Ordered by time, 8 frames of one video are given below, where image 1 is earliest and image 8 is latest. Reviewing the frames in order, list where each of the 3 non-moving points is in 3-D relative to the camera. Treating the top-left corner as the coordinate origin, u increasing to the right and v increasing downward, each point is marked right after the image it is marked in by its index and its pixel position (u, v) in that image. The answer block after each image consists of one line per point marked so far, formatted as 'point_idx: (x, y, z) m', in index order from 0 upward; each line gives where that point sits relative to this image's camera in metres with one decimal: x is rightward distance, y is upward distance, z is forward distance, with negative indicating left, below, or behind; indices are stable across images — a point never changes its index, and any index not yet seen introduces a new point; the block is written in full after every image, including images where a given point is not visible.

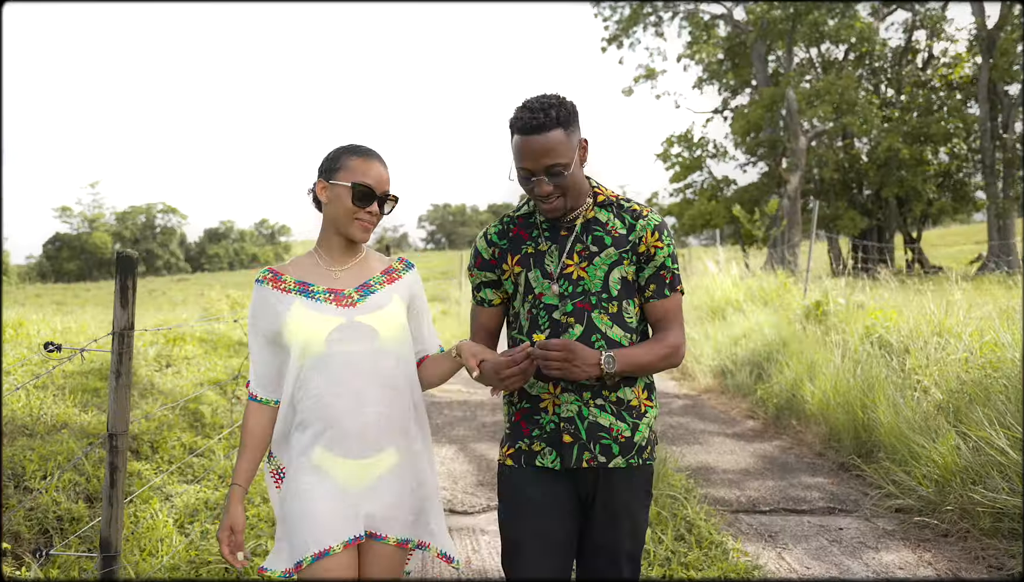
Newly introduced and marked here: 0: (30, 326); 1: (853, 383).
0: (-5.6, -0.4, +7.9) m
1: (+2.7, -0.7, +5.3) m
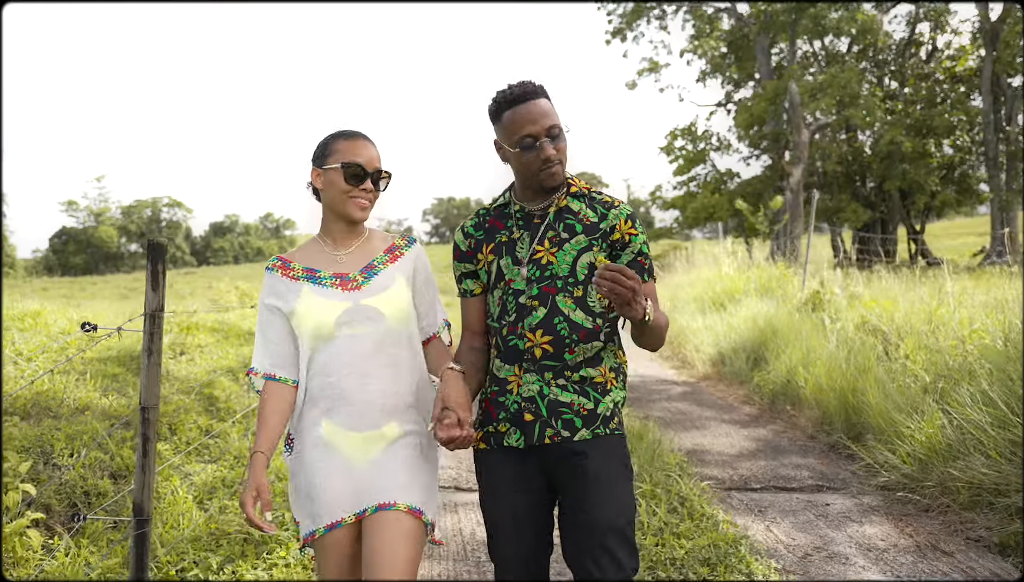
0: (-5.6, -0.3, +8.1) m
1: (+2.7, -0.6, +5.5) m
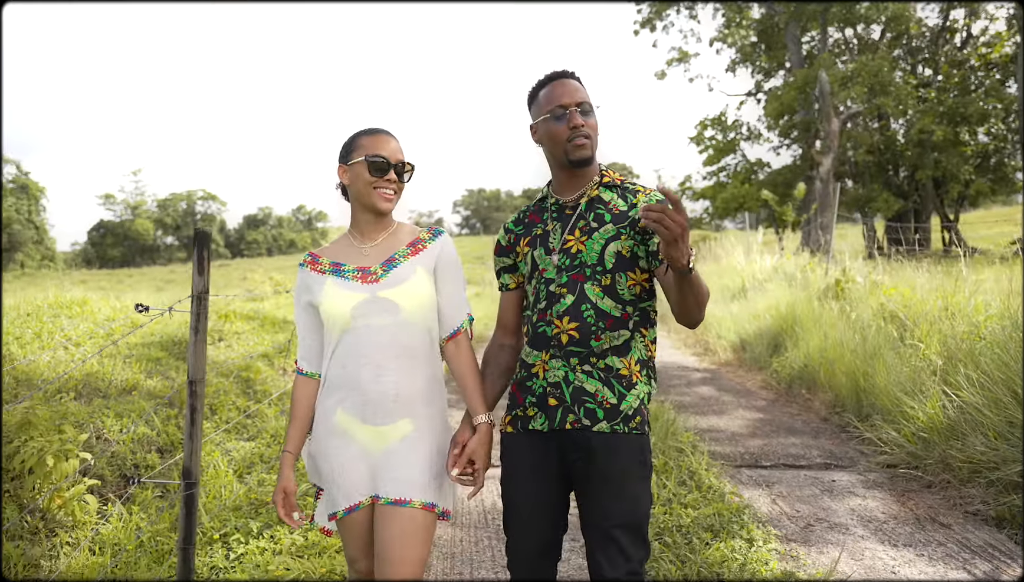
0: (-5.3, -0.2, +8.6) m
1: (+2.9, -0.5, +5.6) m
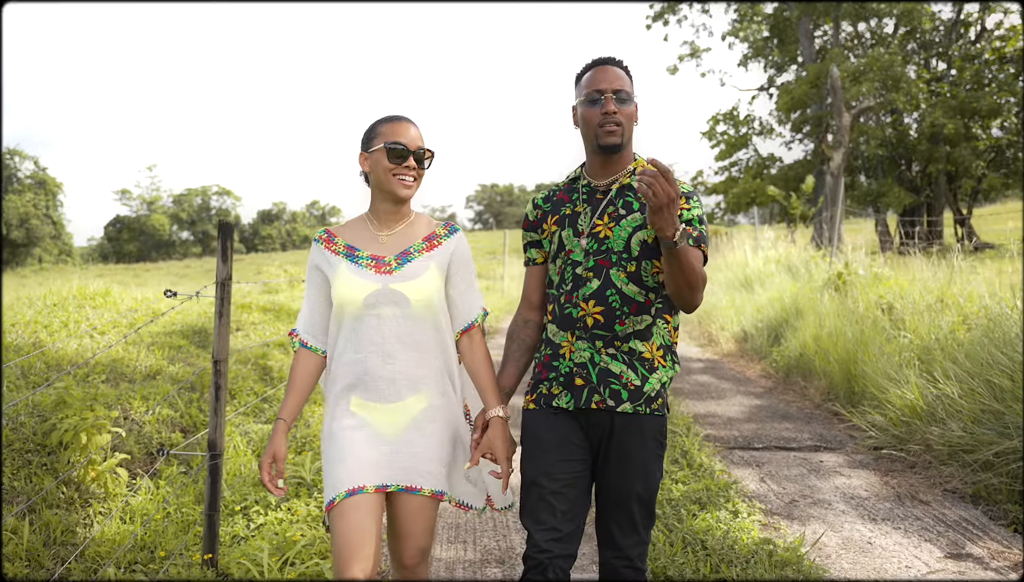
0: (-5.2, -0.1, +8.9) m
1: (+2.9, -0.4, +5.8) m
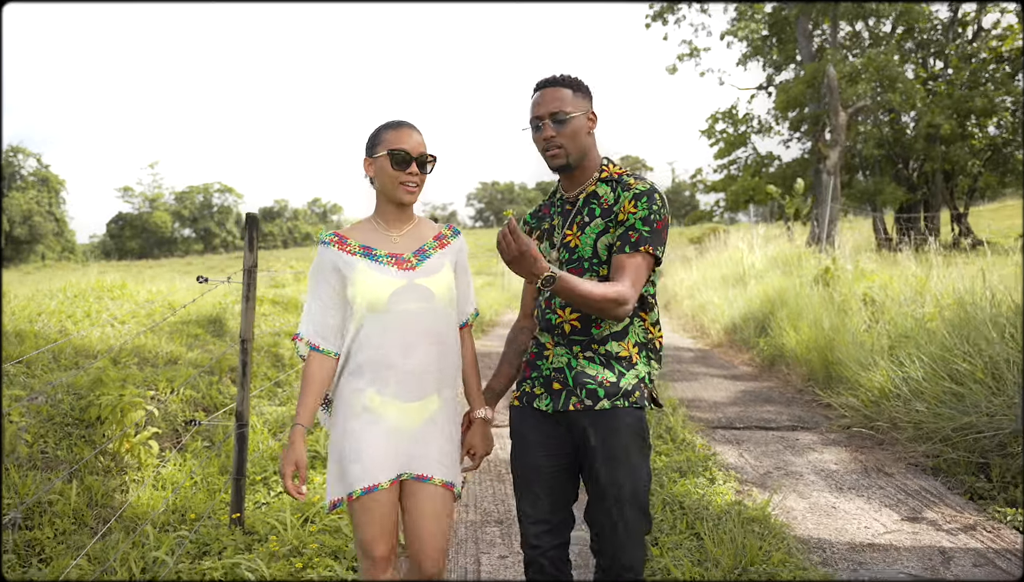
0: (-5.2, 0.0, +9.3) m
1: (+2.9, -0.4, +6.2) m
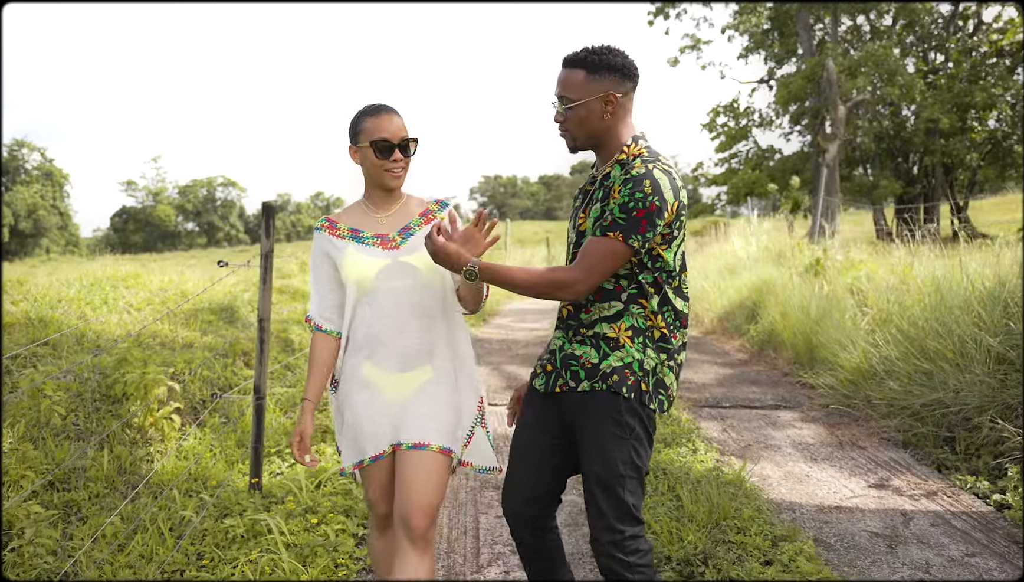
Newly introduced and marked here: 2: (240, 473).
0: (-5.2, +0.2, +9.6) m
1: (+2.9, -0.3, +6.5) m
2: (-1.7, -1.2, +4.3) m
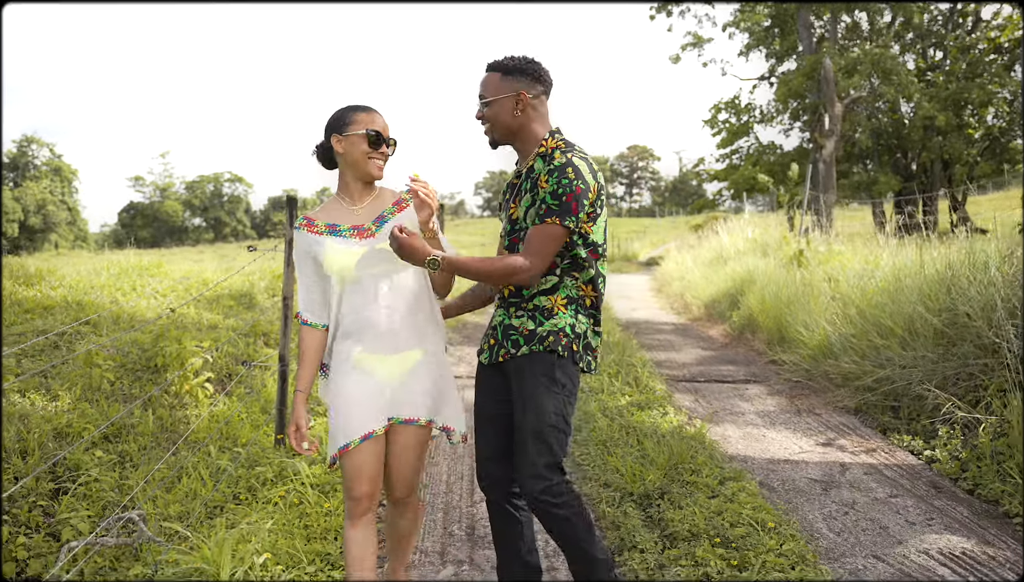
0: (-5.2, +0.3, +10.2) m
1: (+2.8, -0.1, +7.0) m
2: (-1.8, -1.0, +4.9) m
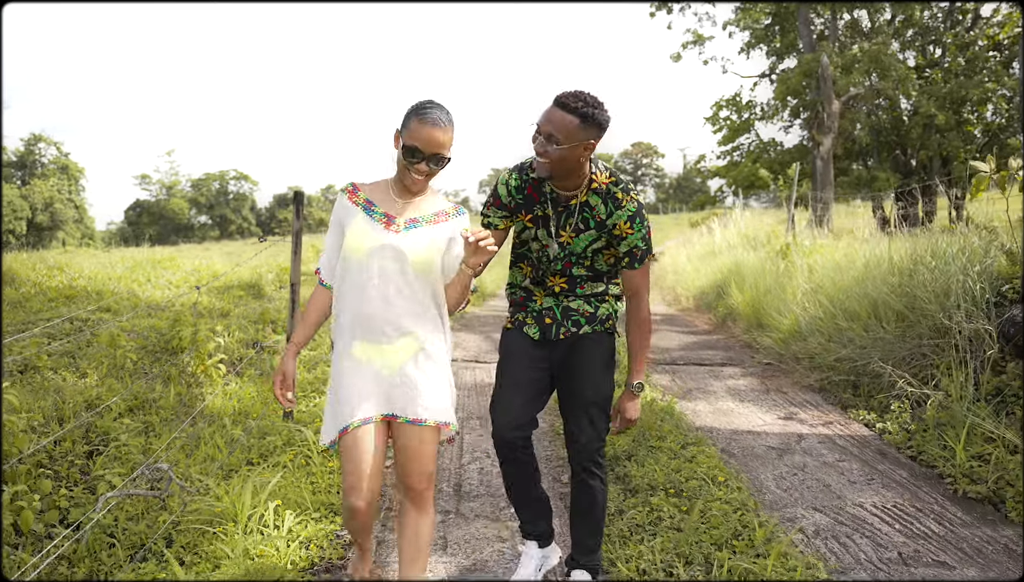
0: (-5.3, +0.5, +10.6) m
1: (+2.8, 0.0, +7.4) m
2: (-1.9, -0.9, +5.3) m
